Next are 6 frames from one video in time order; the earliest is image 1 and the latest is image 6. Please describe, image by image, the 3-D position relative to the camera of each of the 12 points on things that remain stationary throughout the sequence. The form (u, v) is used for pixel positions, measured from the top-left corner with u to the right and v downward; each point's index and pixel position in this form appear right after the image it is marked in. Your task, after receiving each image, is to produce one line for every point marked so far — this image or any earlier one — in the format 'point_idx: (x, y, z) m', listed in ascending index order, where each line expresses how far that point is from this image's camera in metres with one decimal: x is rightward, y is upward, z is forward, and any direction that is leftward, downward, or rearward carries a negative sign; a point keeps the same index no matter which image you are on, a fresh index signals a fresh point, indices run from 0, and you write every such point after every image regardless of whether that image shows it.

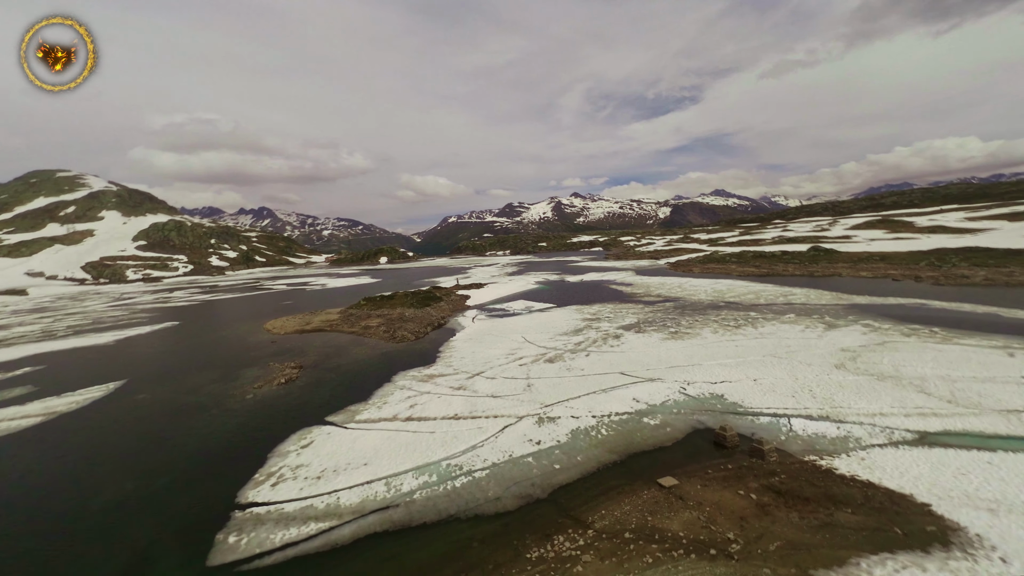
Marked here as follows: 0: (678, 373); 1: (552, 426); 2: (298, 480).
0: (+8.0, -4.1, +19.9) m
1: (+1.5, -5.1, +15.4) m
2: (-6.7, -6.1, +13.1) m
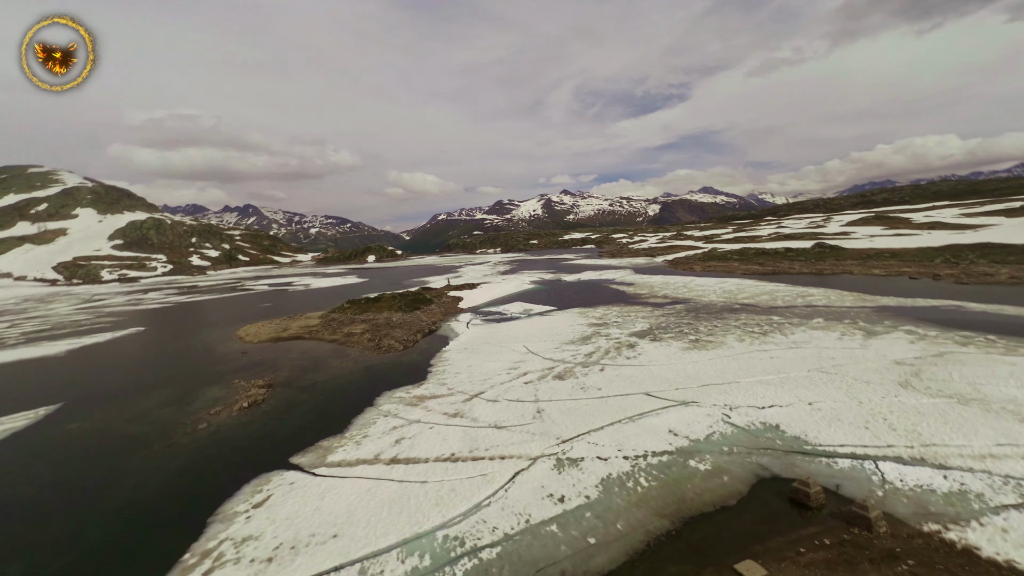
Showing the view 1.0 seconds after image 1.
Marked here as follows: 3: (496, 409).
0: (+8.2, -4.3, +16.9) m
1: (+1.9, -5.4, +12.3) m
2: (-6.3, -6.4, +9.7) m
3: (-0.7, -5.0, +17.2) m
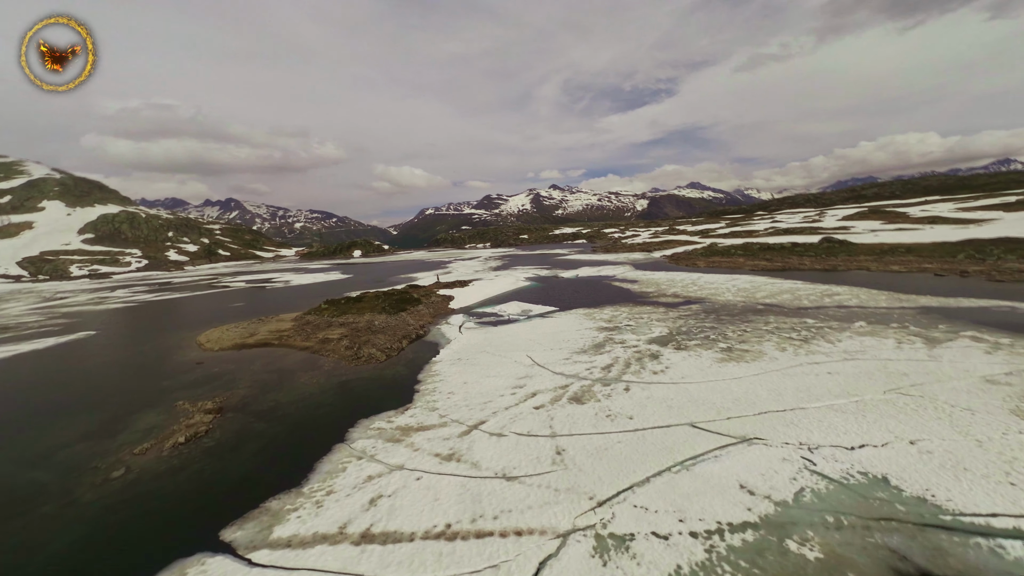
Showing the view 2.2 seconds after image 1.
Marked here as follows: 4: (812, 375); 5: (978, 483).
0: (+8.6, -4.4, +13.3) m
1: (+2.4, -5.6, +8.5) m
2: (-5.7, -6.6, +5.7) m
3: (-0.3, -5.1, +13.3) m
4: (+12.5, -3.6, +17.4) m
5: (+11.3, -4.7, +10.0) m
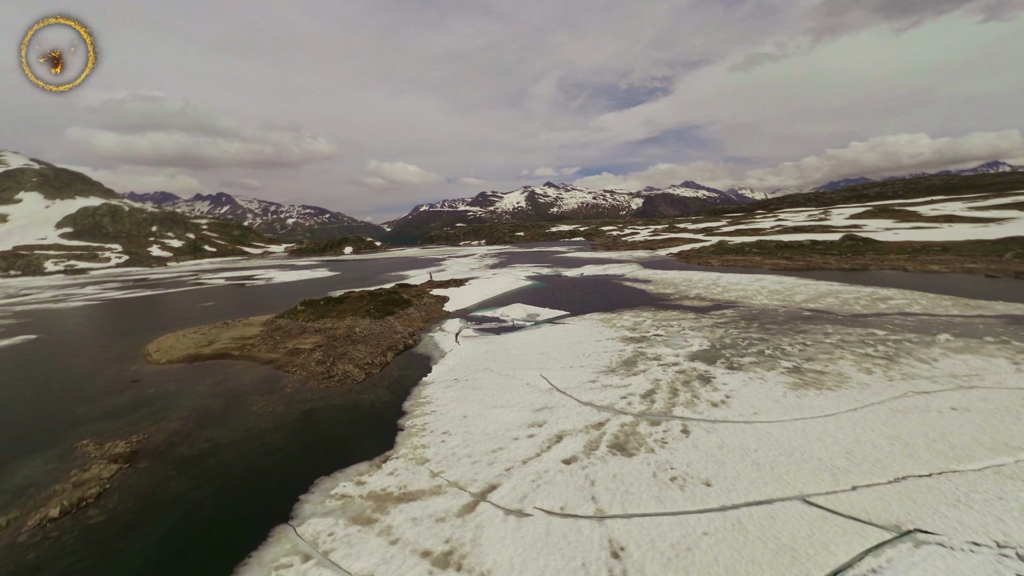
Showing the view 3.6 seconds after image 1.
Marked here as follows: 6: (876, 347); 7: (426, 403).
0: (+9.2, -4.7, +8.8) m
1: (+3.0, -5.8, +3.9) m
2: (-5.0, -6.8, +1.0) m
3: (+0.3, -5.3, +8.7) m
4: (+13.1, -3.8, +13.0) m
5: (+11.9, -5.0, +5.6) m
6: (+17.0, -2.7, +19.4) m
7: (-3.3, -4.5, +16.2) m
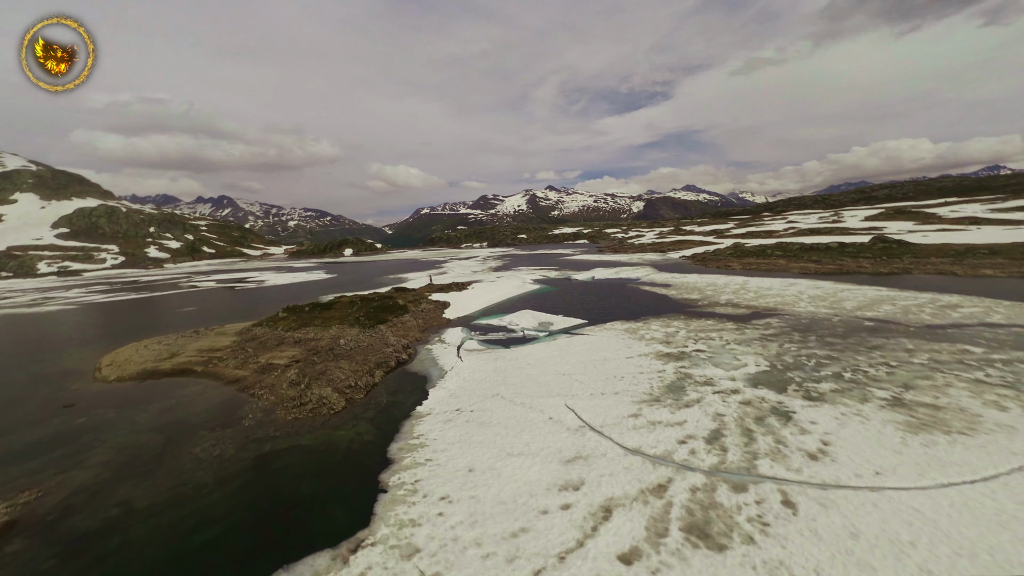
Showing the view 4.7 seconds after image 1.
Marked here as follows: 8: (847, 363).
0: (+9.8, -4.8, +4.9) m
1: (+3.6, -6.0, +0.1) m
2: (-4.5, -6.9, -2.8) m
3: (+0.9, -5.5, +4.9) m
4: (+13.7, -4.1, +9.1) m
5: (+12.5, -5.1, +1.7) m
6: (+17.6, -3.0, +15.6) m
7: (-2.7, -4.7, +12.3) m
8: (+13.7, -3.1, +17.1) m
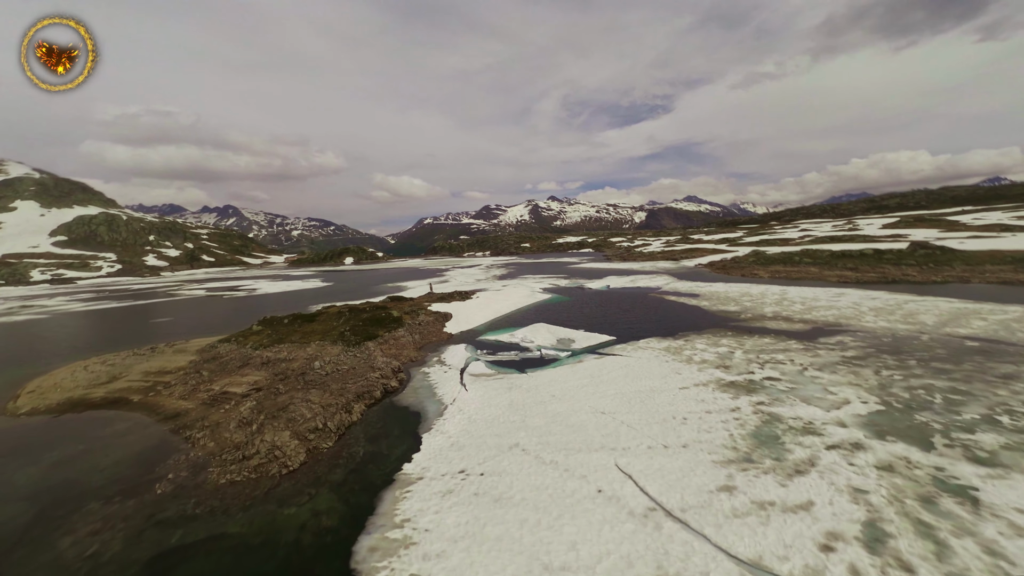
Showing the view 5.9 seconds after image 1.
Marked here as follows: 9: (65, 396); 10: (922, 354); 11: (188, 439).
0: (+10.4, -4.9, +0.5) m
1: (+4.2, -5.9, -4.4) m
2: (-3.9, -6.7, -7.3) m
3: (+1.5, -5.5, +0.4) m
4: (+14.3, -4.2, +4.7) m
5: (+13.1, -5.1, -2.8) m
6: (+18.2, -3.3, +11.1) m
7: (-2.1, -4.8, +7.9) m
8: (+14.4, -3.4, +12.6) m
9: (-19.1, -4.5, +17.8) m
10: (+17.1, -2.7, +17.4) m
11: (-10.1, -4.7, +13.1) m
